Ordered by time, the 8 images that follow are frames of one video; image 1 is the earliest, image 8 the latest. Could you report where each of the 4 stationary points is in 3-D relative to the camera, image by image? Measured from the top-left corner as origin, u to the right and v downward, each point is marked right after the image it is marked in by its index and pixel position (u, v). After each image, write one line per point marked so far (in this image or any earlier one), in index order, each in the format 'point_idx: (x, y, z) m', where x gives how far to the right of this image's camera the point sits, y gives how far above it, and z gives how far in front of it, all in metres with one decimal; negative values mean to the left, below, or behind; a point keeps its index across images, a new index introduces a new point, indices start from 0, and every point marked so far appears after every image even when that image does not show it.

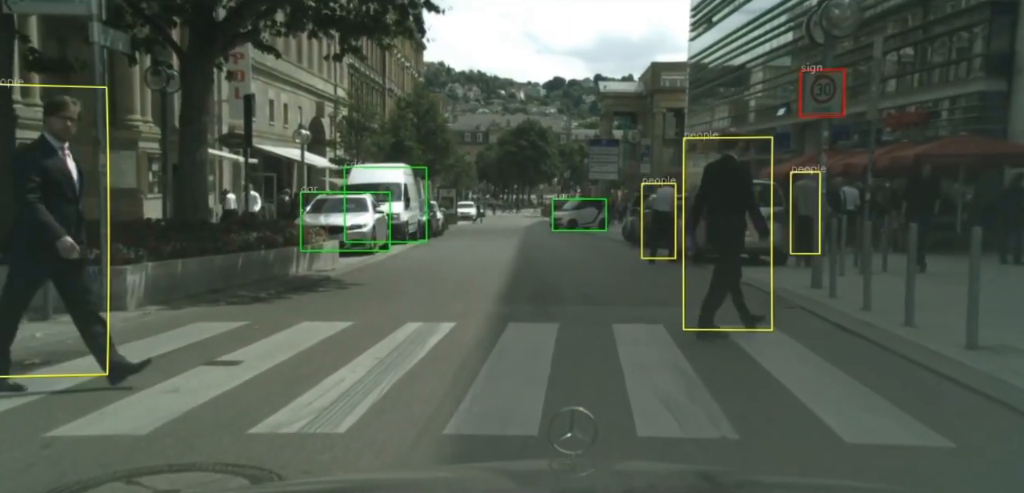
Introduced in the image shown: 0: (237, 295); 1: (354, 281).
0: (-3.7, -0.6, +11.7) m
1: (-2.7, -0.6, +14.6) m
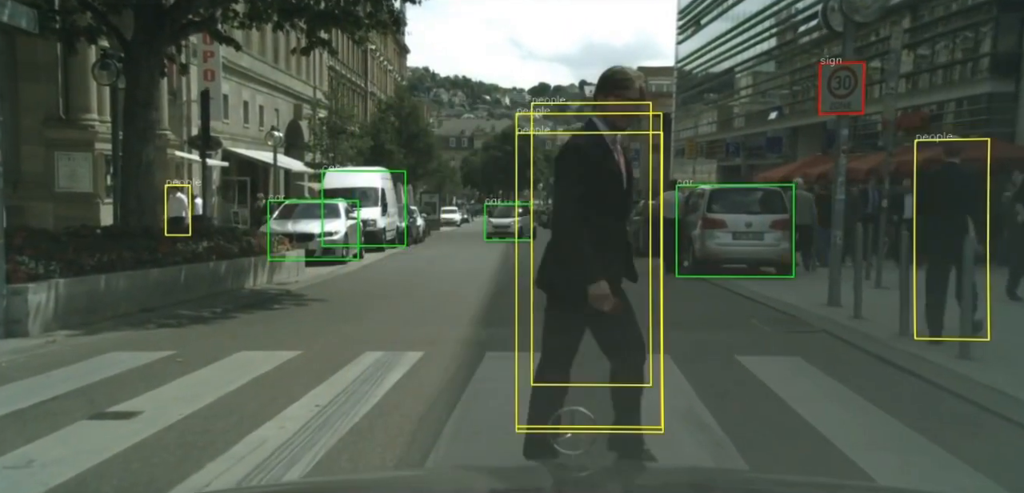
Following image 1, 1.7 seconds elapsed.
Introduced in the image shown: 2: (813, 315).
0: (-3.9, -0.8, +10.2) m
1: (-3.0, -0.8, +13.1) m
2: (+3.9, -0.9, +11.1) m
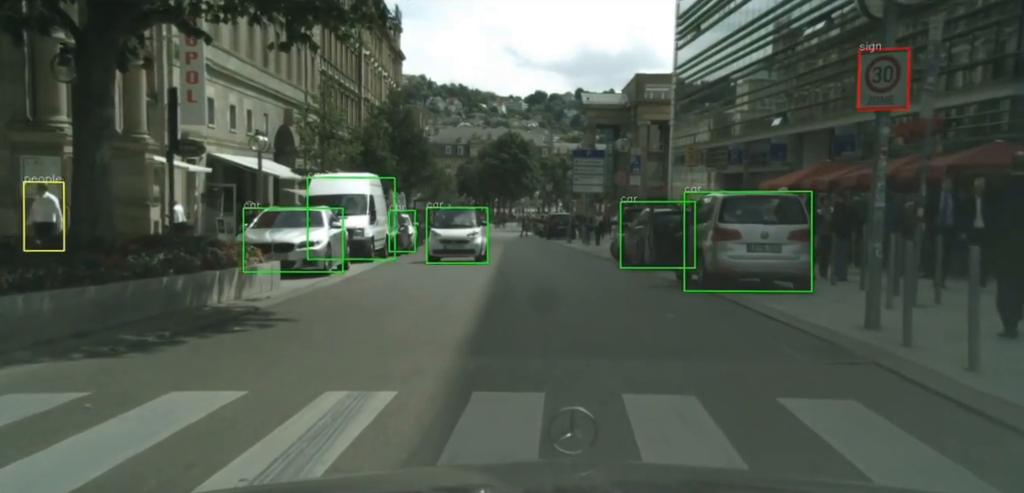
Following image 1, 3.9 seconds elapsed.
0: (-4.0, -0.9, +8.8) m
1: (-3.0, -0.9, +11.7) m
2: (+3.8, -1.1, +9.7) m
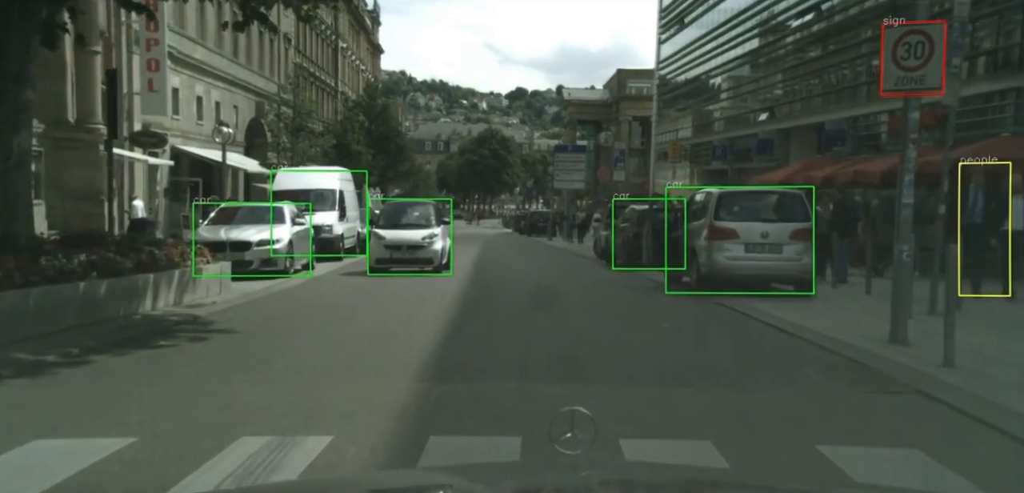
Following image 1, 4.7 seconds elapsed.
0: (-4.2, -0.9, +7.3) m
1: (-3.4, -0.9, +10.3) m
2: (+3.5, -1.1, +8.4) m
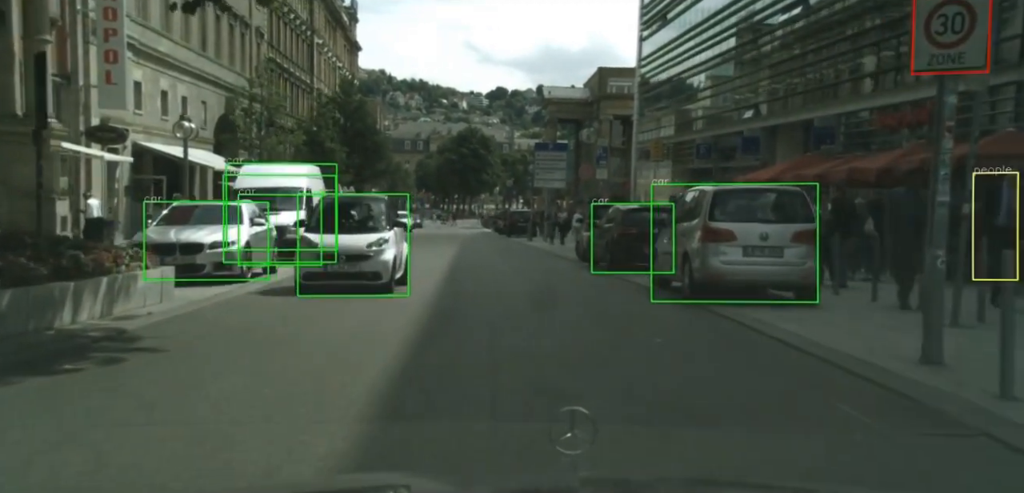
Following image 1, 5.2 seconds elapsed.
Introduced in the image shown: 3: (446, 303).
0: (-4.4, -1.0, +5.9) m
1: (-3.6, -1.0, +8.9) m
2: (+3.3, -1.2, +7.2) m
3: (-1.3, -1.1, +17.0) m
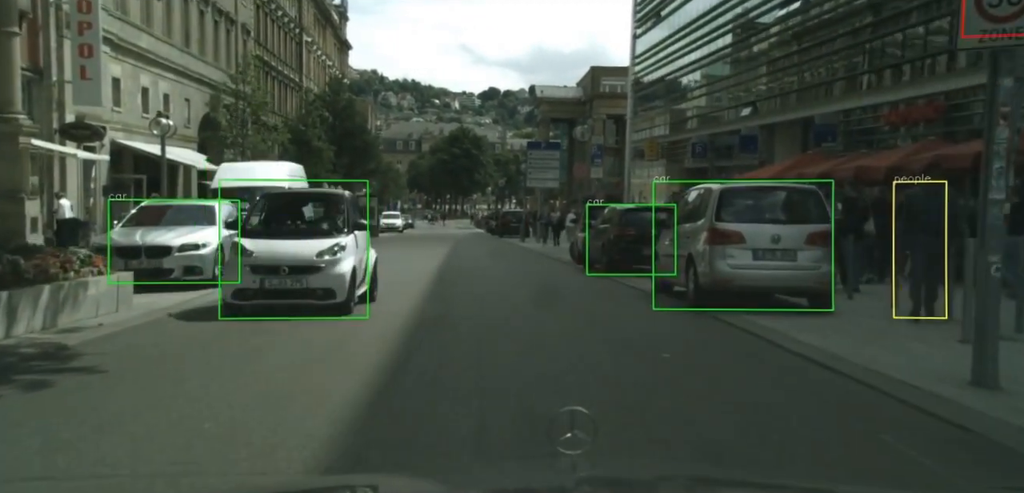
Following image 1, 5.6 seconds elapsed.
0: (-4.5, -1.0, +4.8) m
1: (-3.7, -1.0, +7.8) m
2: (+3.2, -1.2, +6.2) m
3: (-1.5, -1.1, +16.0) m
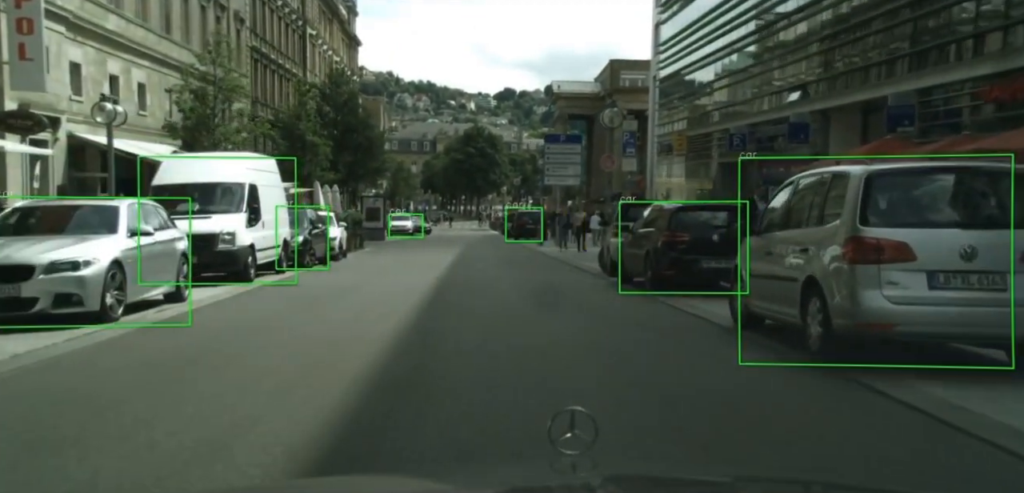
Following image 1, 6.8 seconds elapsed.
0: (-4.5, -1.2, +0.4) m
1: (-3.7, -1.2, +3.4) m
2: (+3.2, -1.3, +1.7) m
3: (-1.2, -1.3, +11.5) m
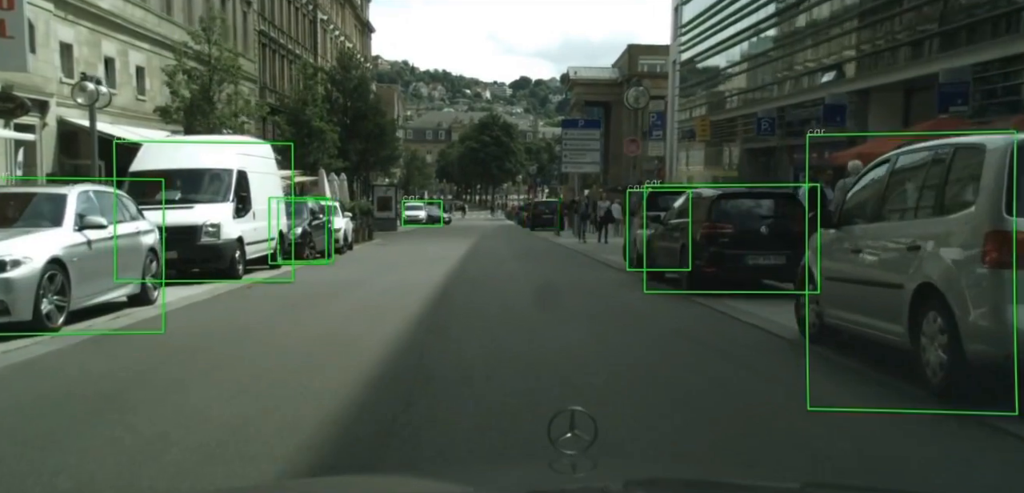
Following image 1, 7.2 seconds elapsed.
0: (-4.5, -1.3, -1.3) m
1: (-3.6, -1.3, +1.6) m
2: (+3.3, -1.4, -0.2) m
3: (-1.0, -1.2, +9.7) m
